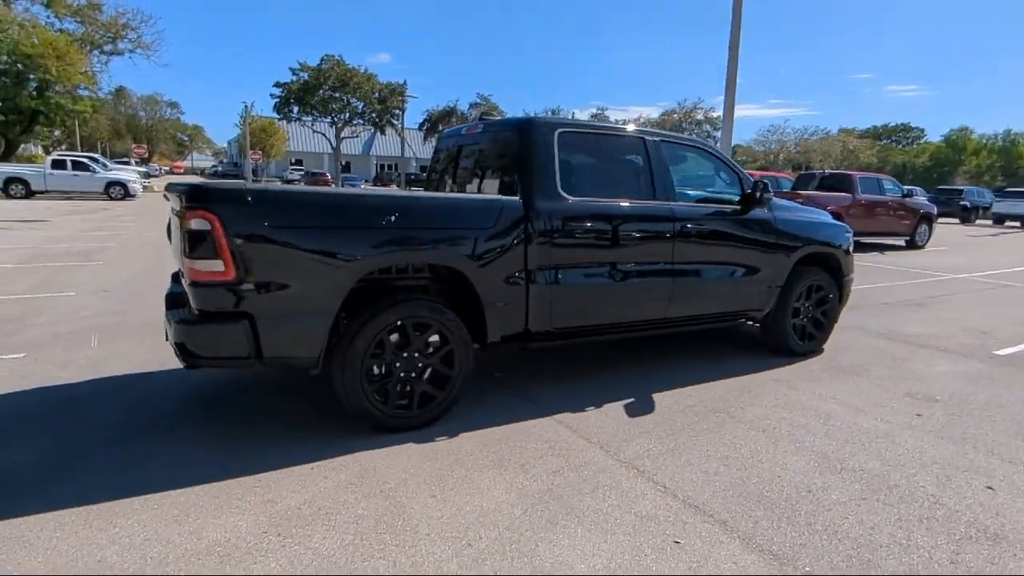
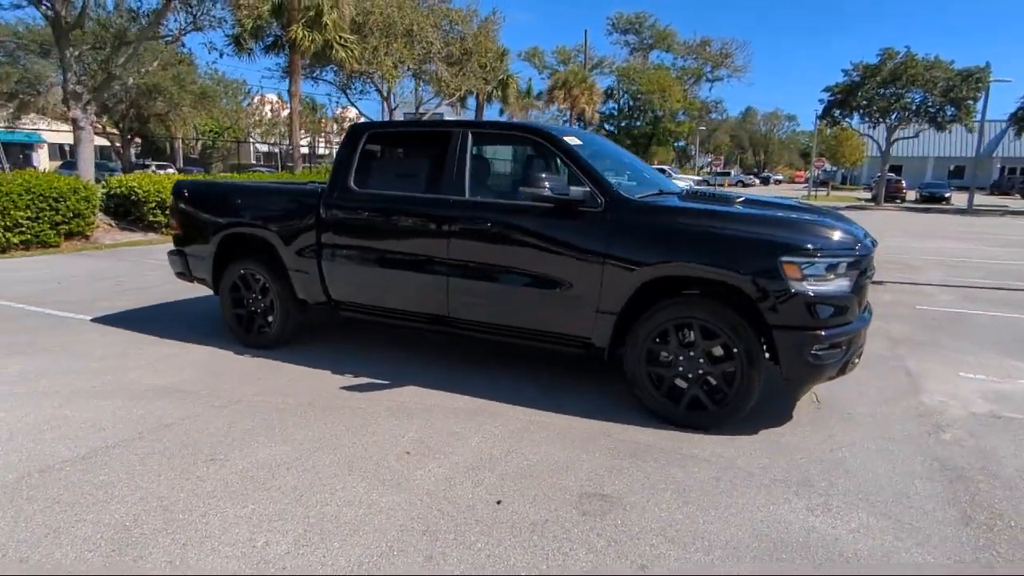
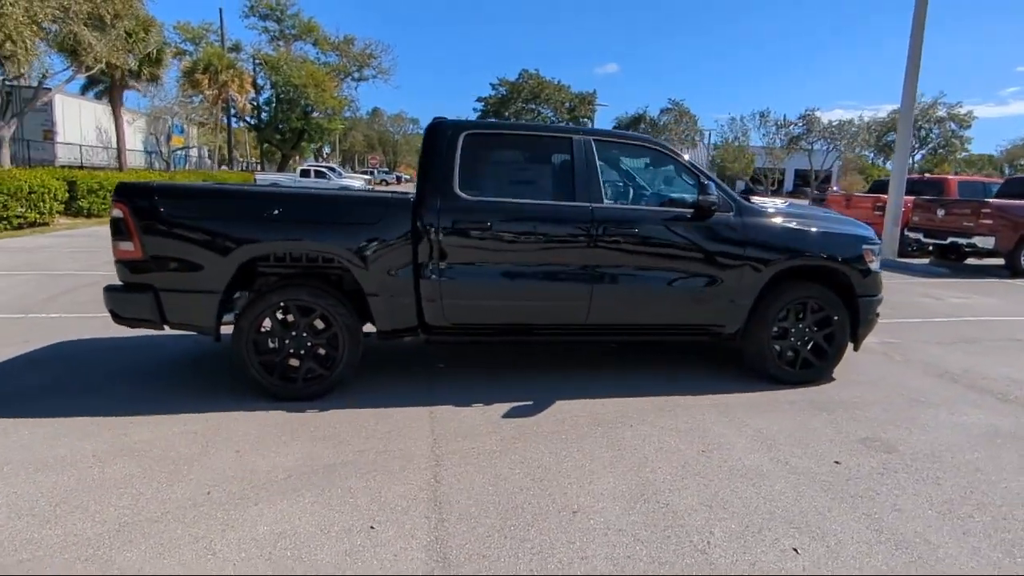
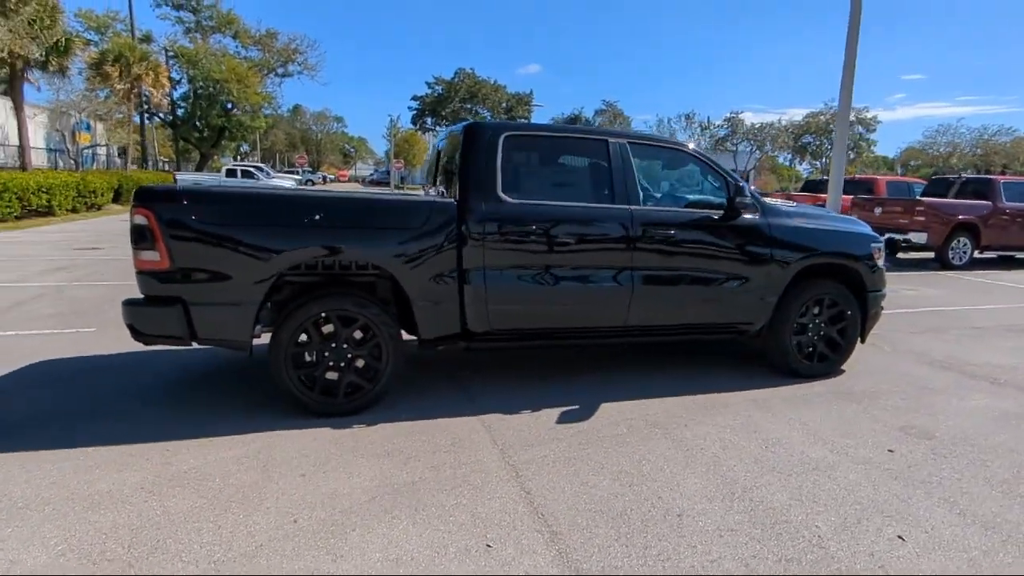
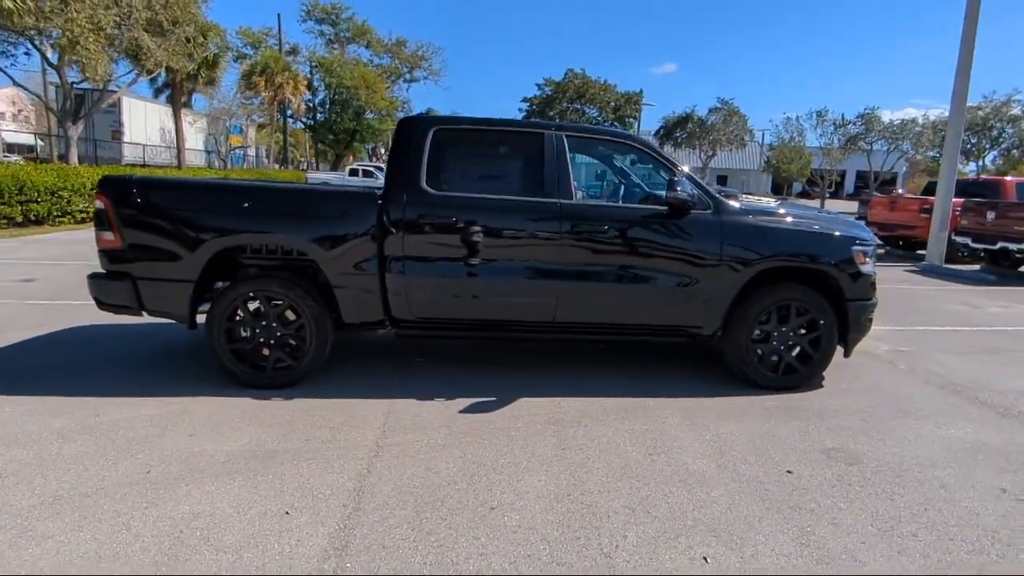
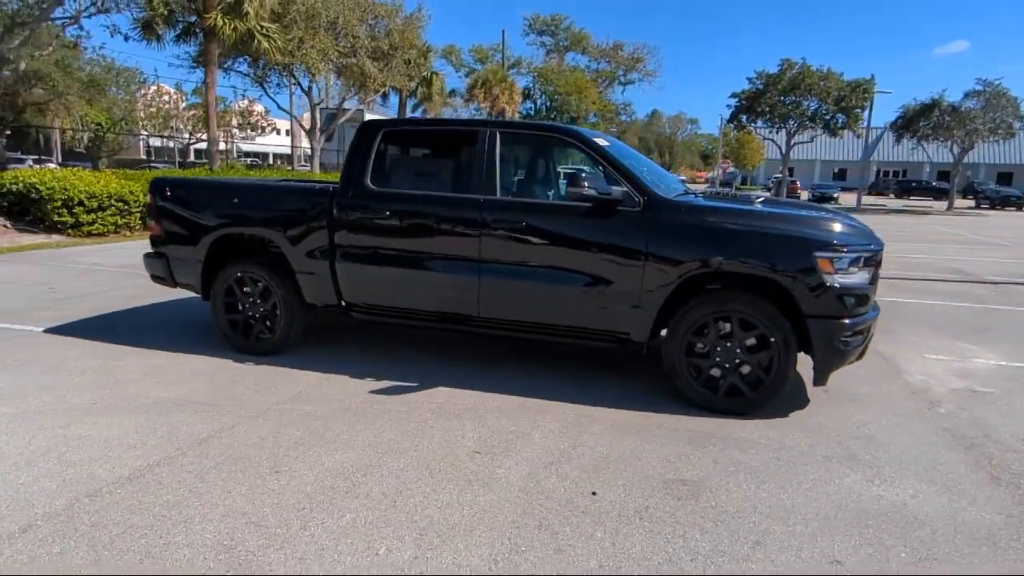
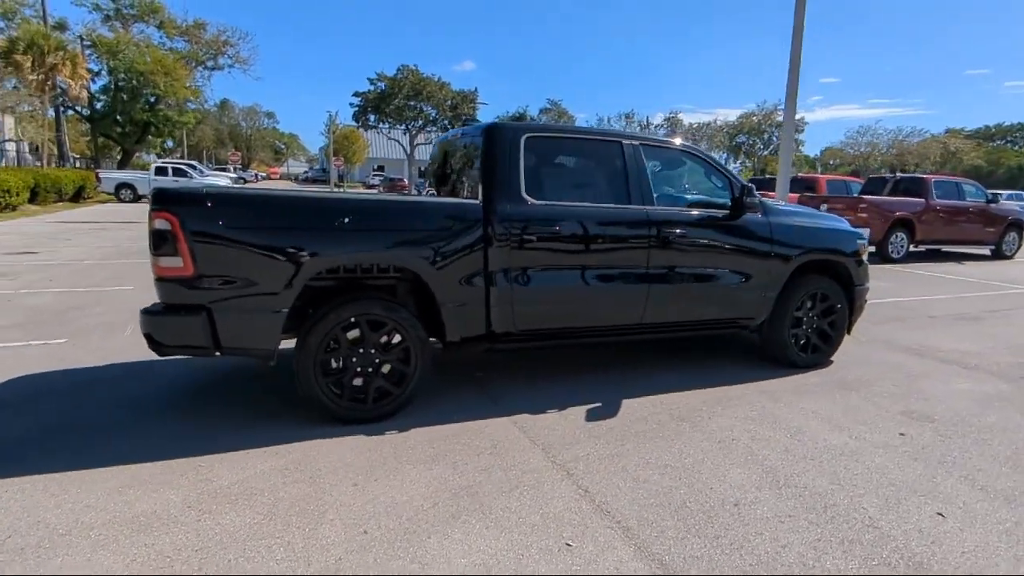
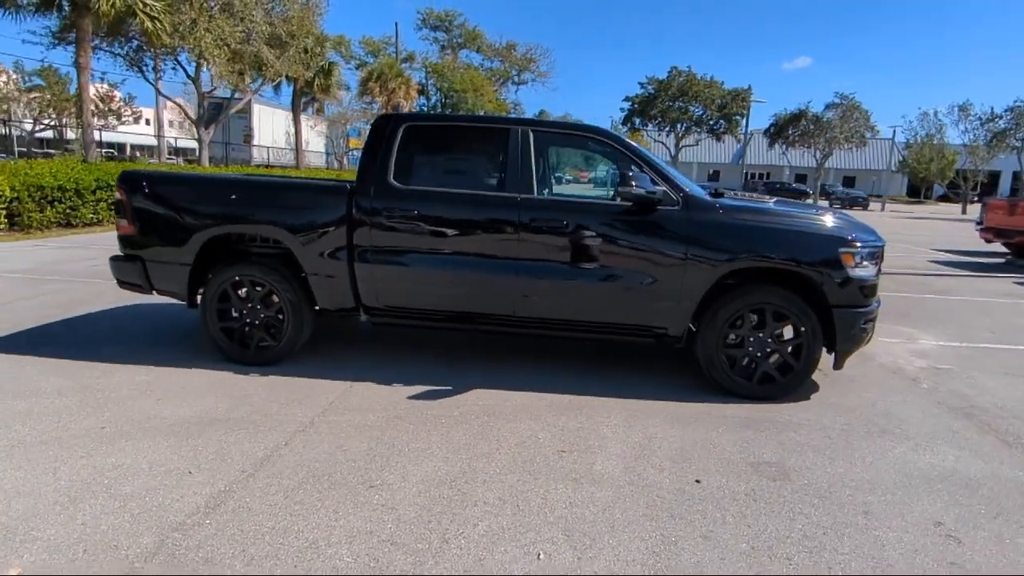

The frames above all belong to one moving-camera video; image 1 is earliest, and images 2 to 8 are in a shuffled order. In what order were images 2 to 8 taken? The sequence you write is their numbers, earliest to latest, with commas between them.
7, 4, 3, 5, 8, 6, 2
